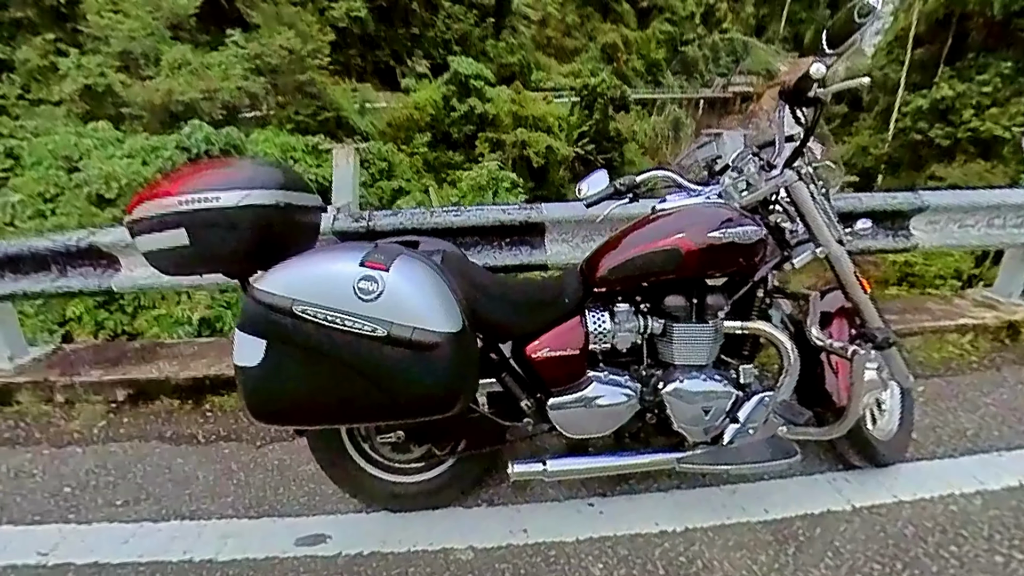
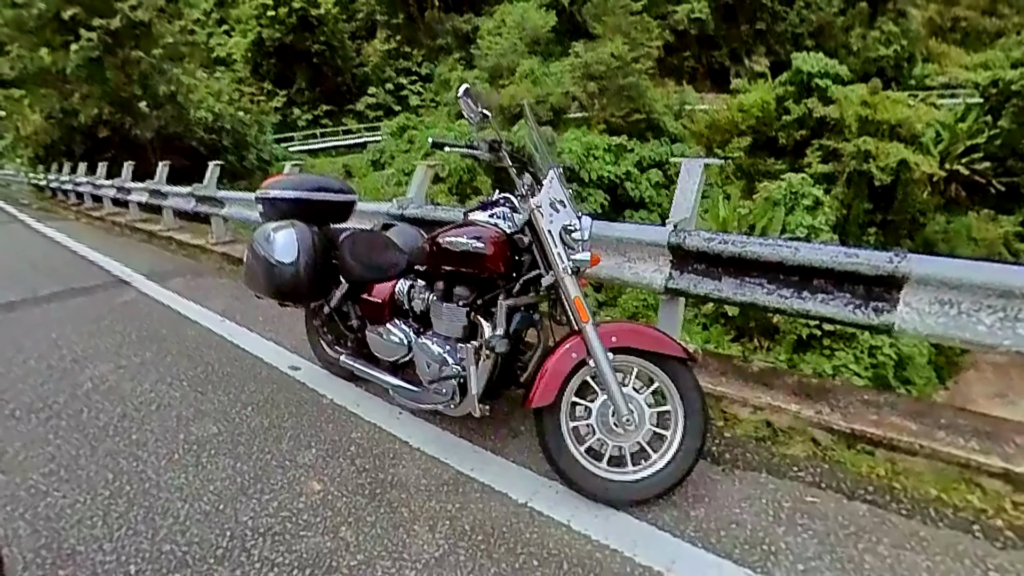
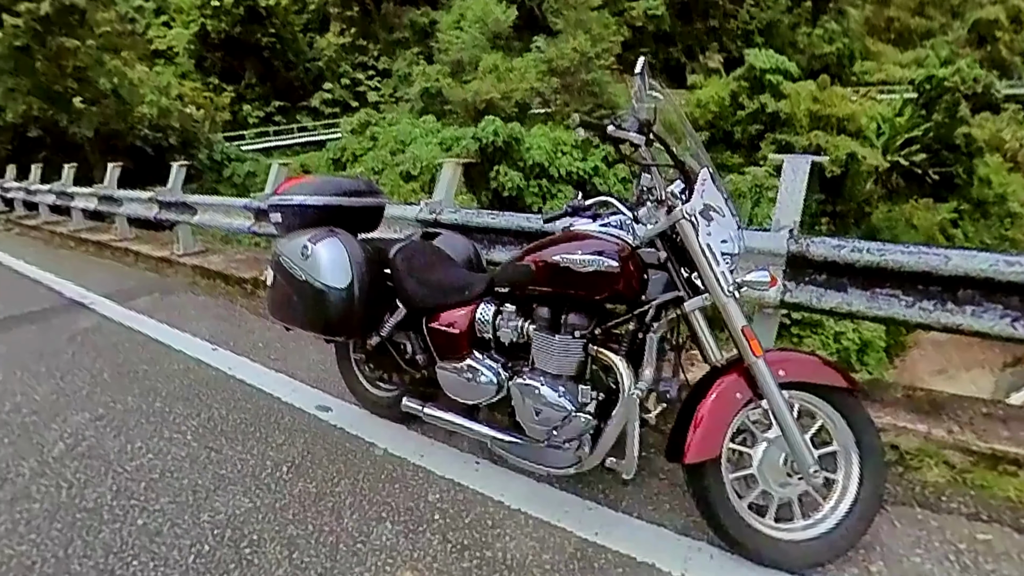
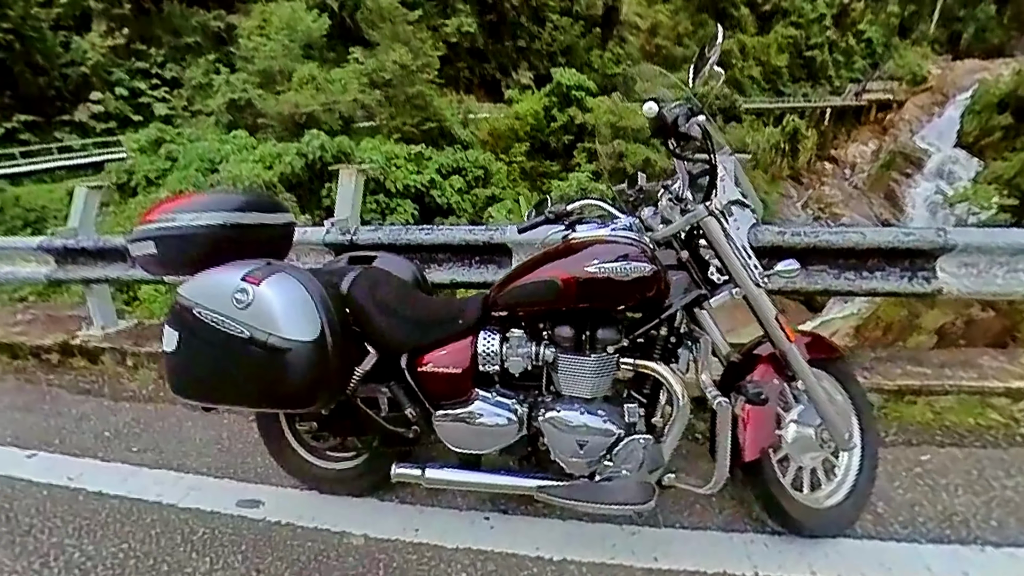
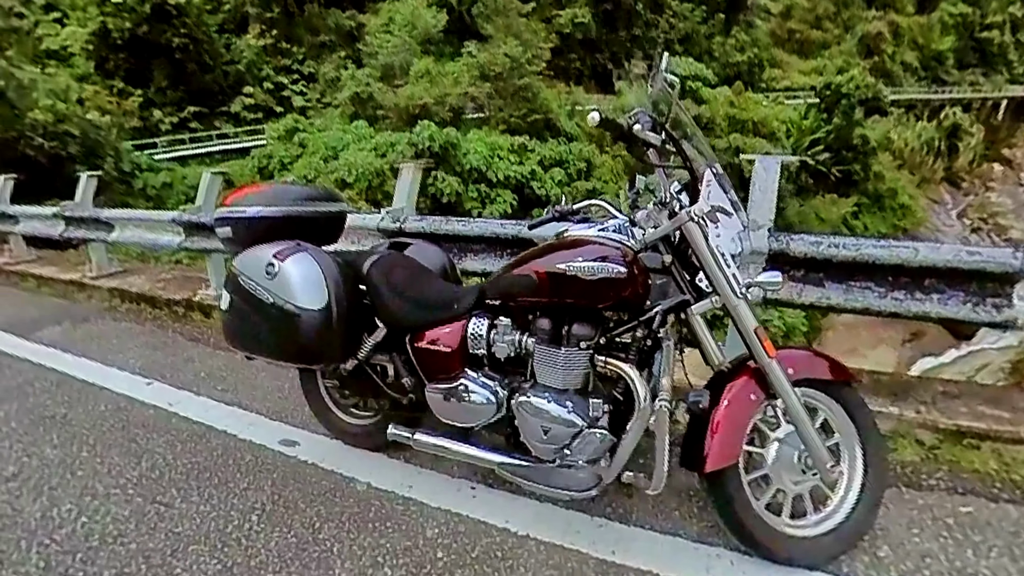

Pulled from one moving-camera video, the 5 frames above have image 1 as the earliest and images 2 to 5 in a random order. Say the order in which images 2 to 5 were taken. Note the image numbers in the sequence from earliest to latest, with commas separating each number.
4, 5, 3, 2
